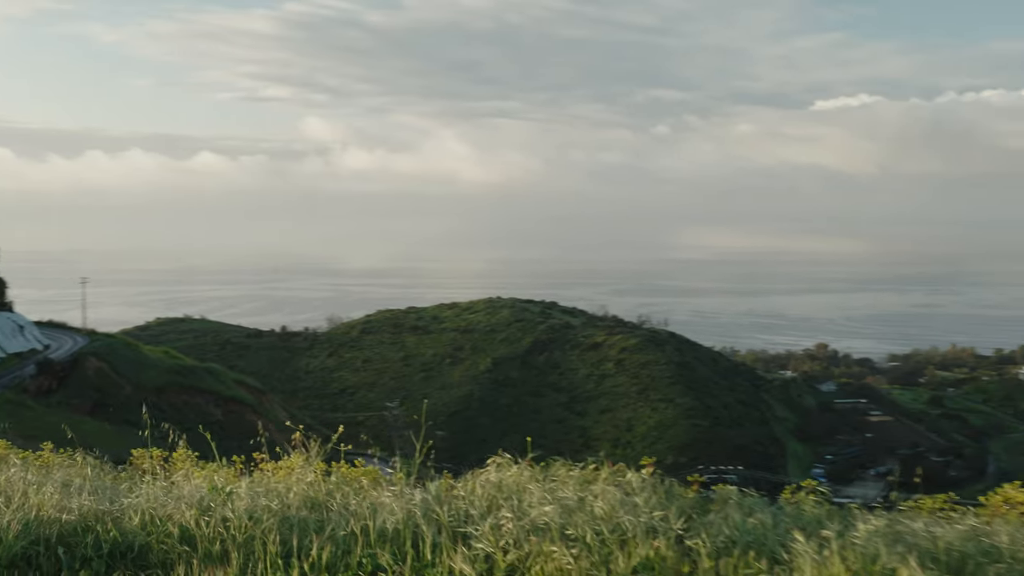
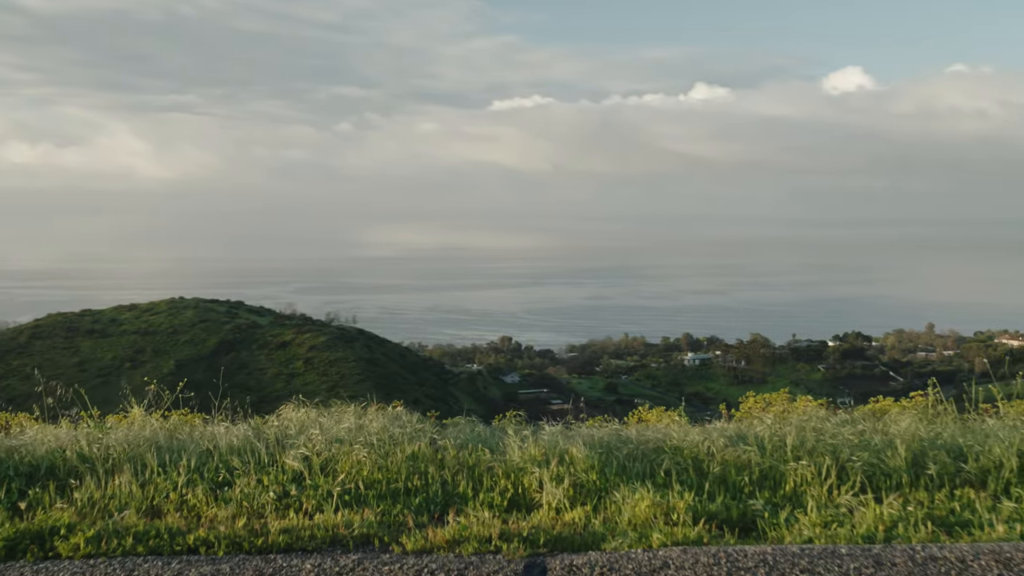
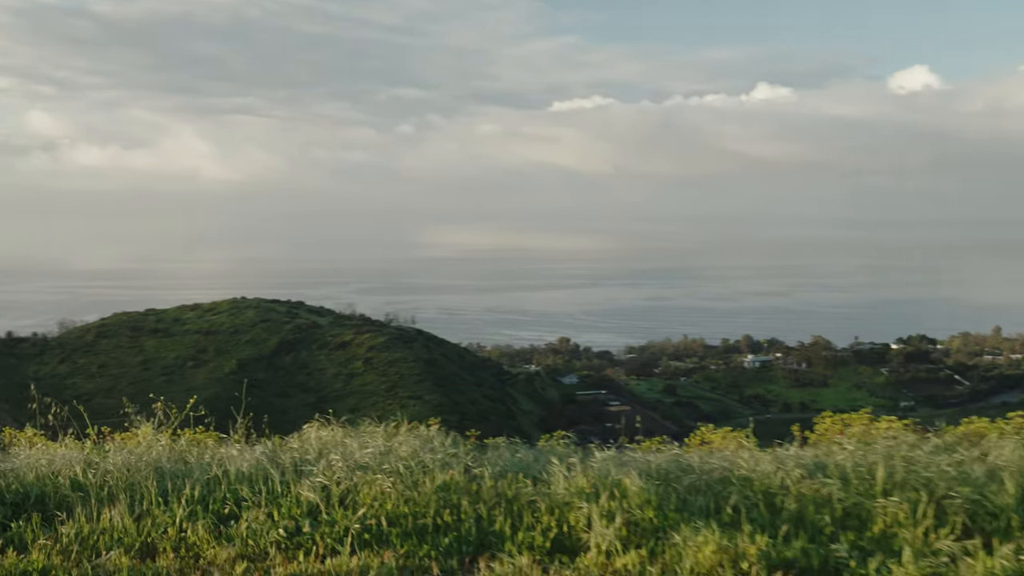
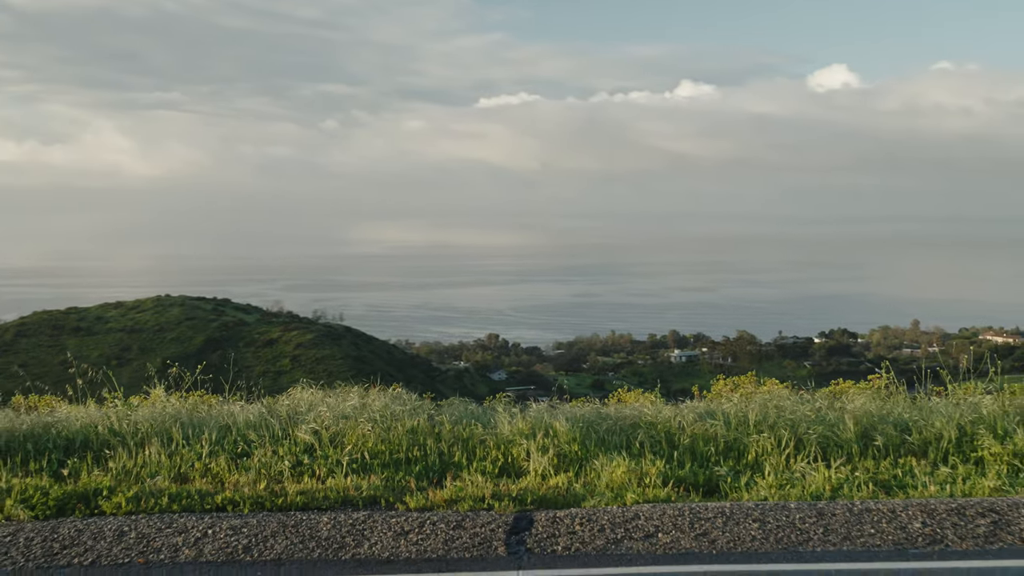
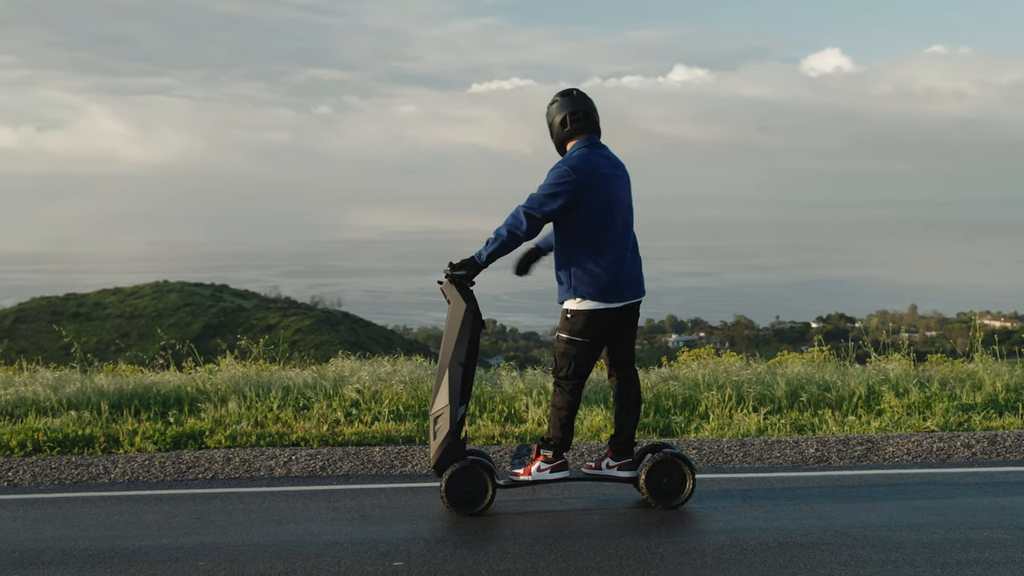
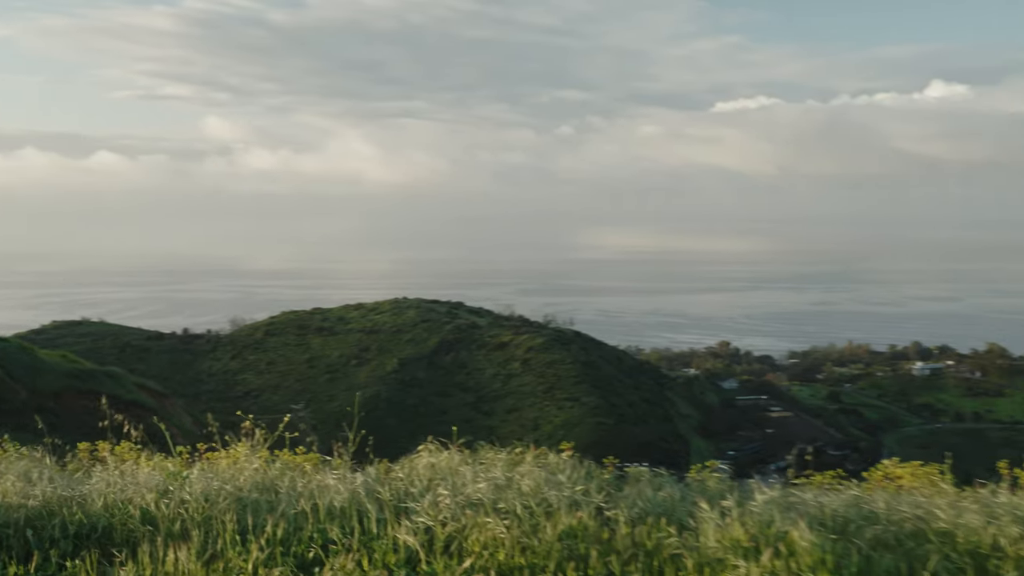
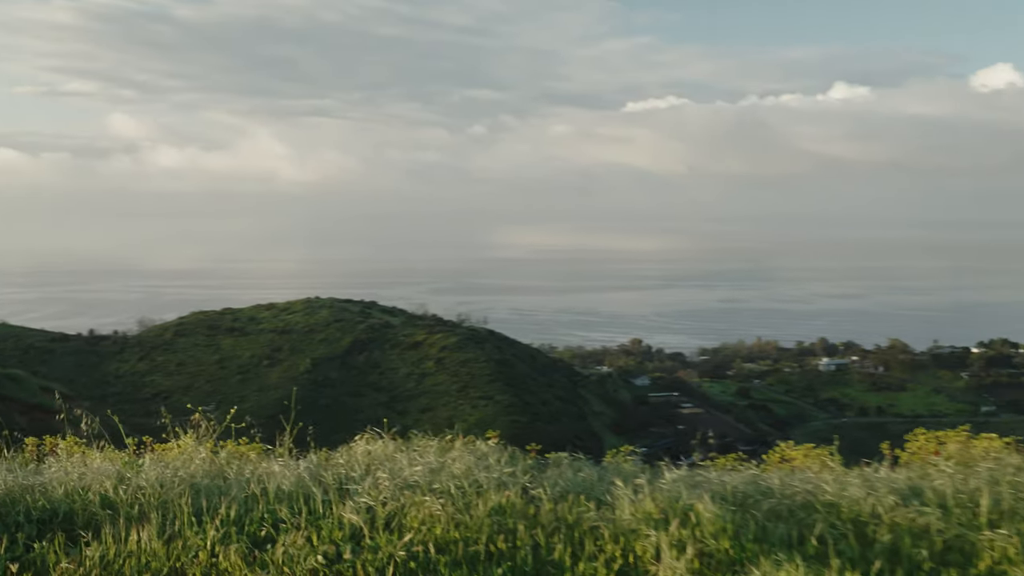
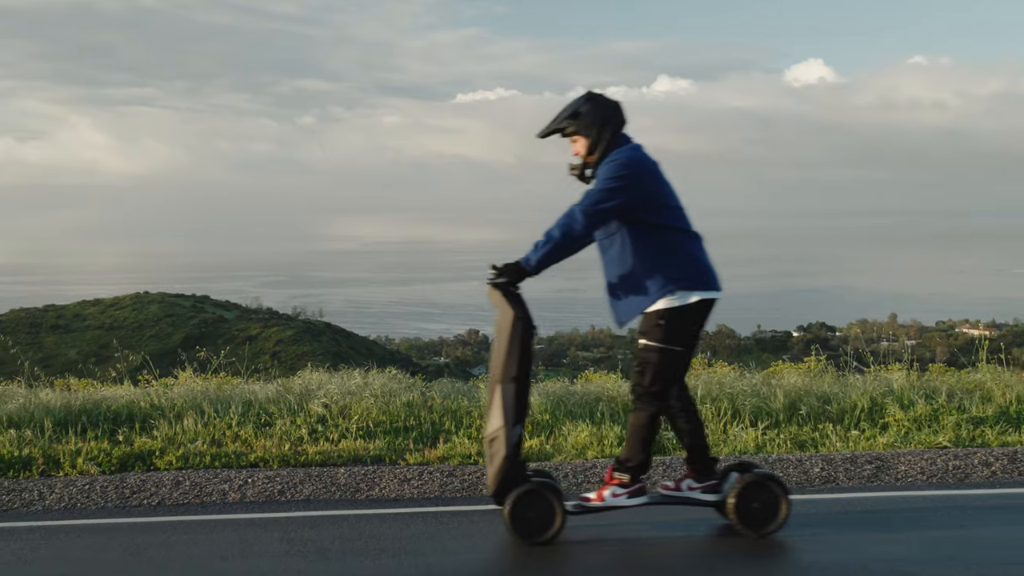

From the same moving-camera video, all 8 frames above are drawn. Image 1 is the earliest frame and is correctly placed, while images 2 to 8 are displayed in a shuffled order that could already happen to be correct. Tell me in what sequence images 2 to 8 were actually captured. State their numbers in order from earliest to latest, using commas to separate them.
6, 7, 3, 2, 4, 8, 5
